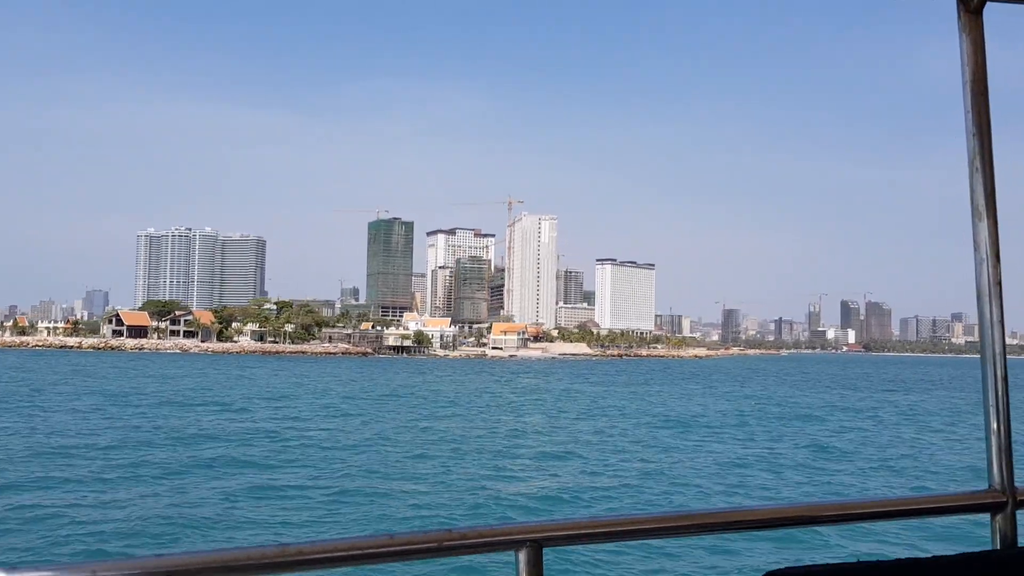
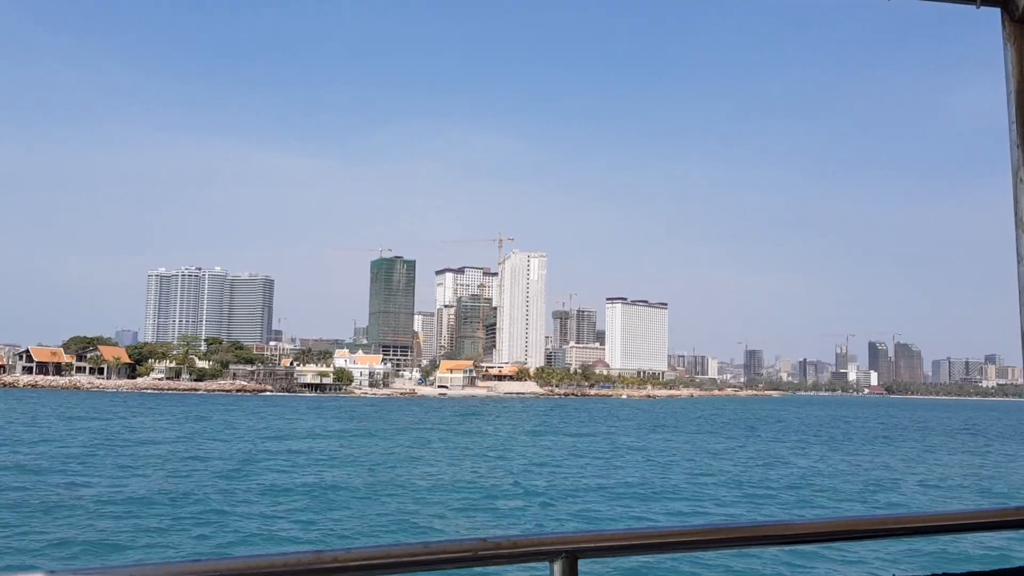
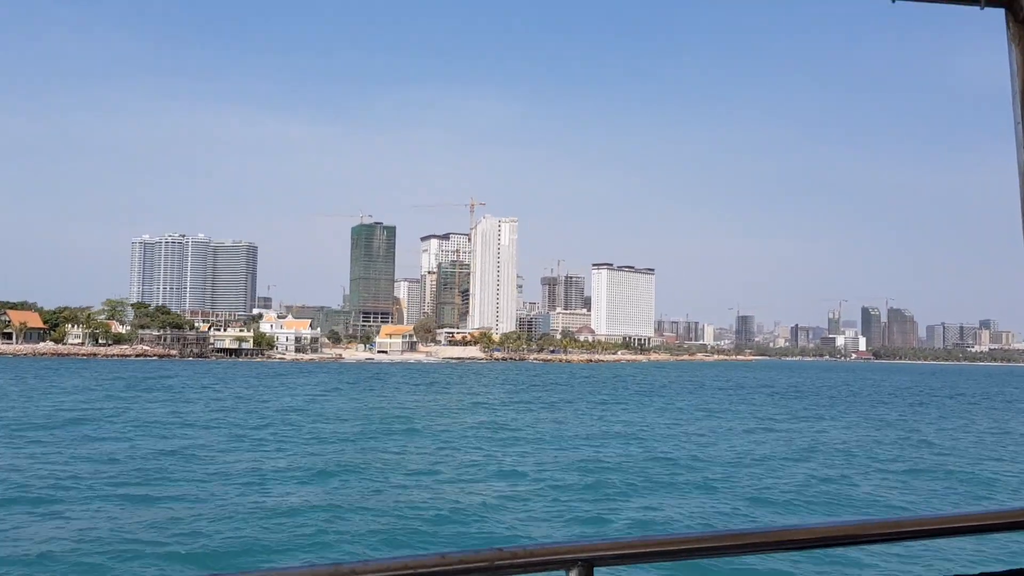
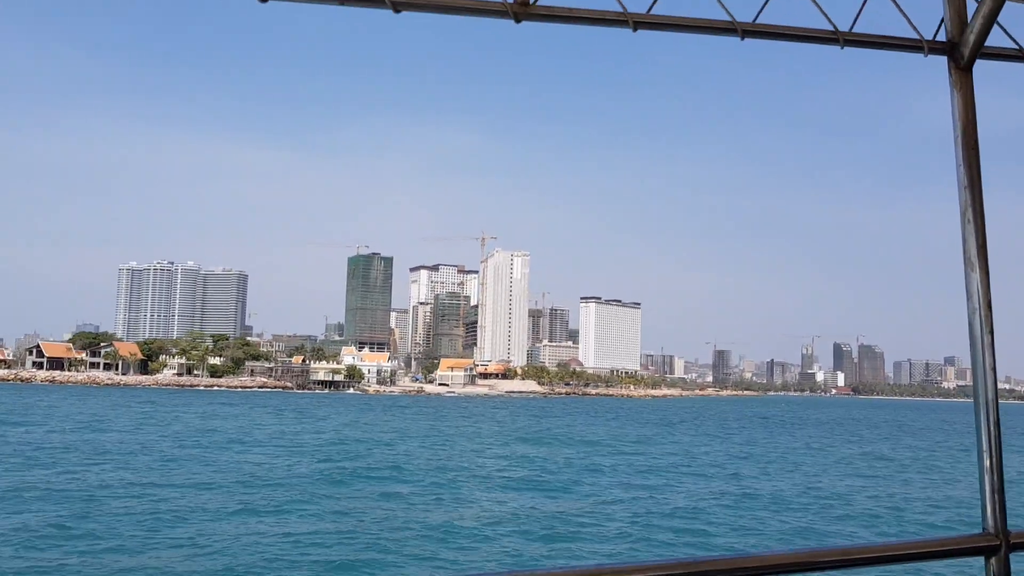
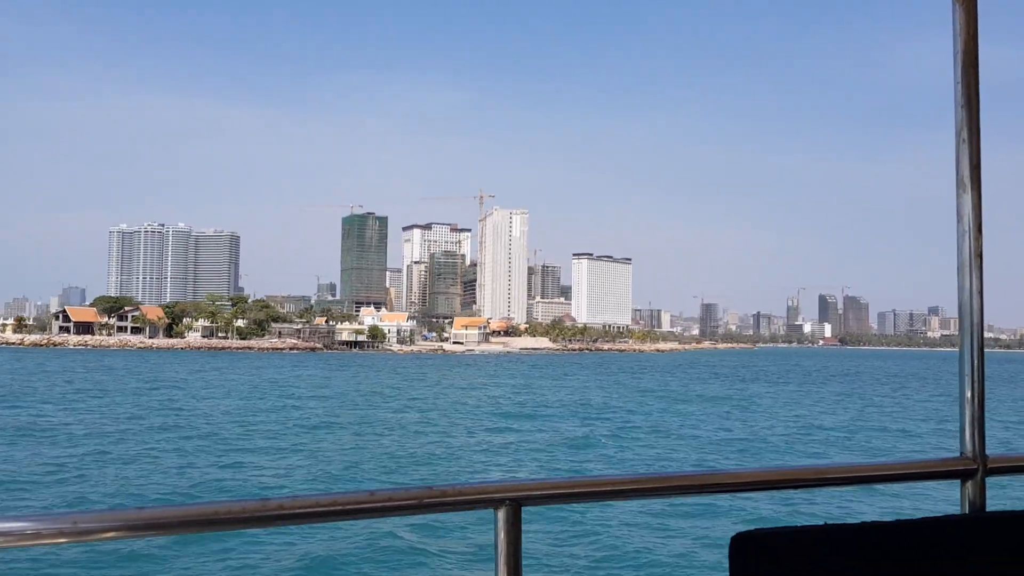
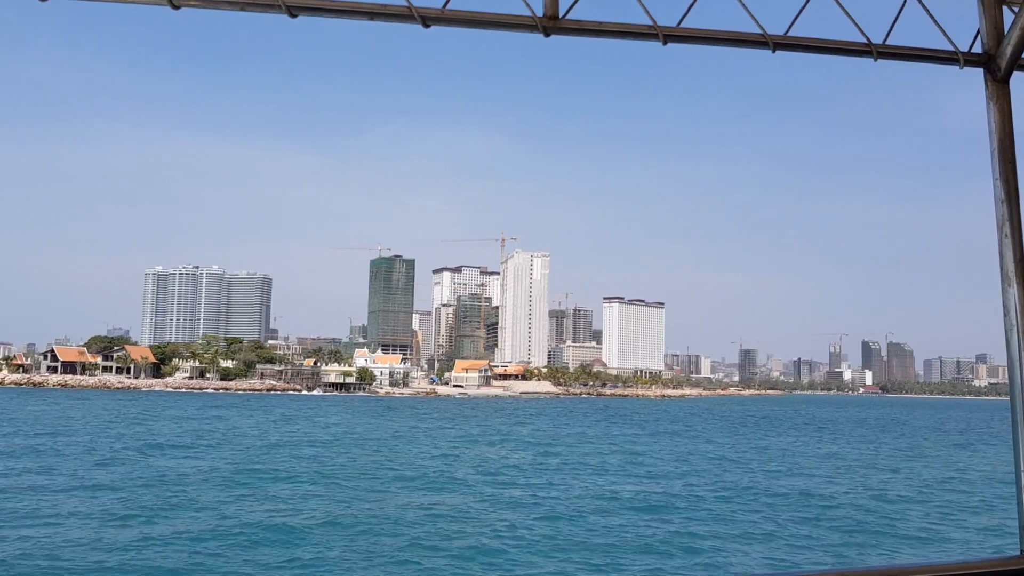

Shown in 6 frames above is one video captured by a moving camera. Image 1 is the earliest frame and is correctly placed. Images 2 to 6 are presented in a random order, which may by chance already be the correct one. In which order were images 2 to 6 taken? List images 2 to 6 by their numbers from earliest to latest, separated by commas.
5, 4, 6, 2, 3
